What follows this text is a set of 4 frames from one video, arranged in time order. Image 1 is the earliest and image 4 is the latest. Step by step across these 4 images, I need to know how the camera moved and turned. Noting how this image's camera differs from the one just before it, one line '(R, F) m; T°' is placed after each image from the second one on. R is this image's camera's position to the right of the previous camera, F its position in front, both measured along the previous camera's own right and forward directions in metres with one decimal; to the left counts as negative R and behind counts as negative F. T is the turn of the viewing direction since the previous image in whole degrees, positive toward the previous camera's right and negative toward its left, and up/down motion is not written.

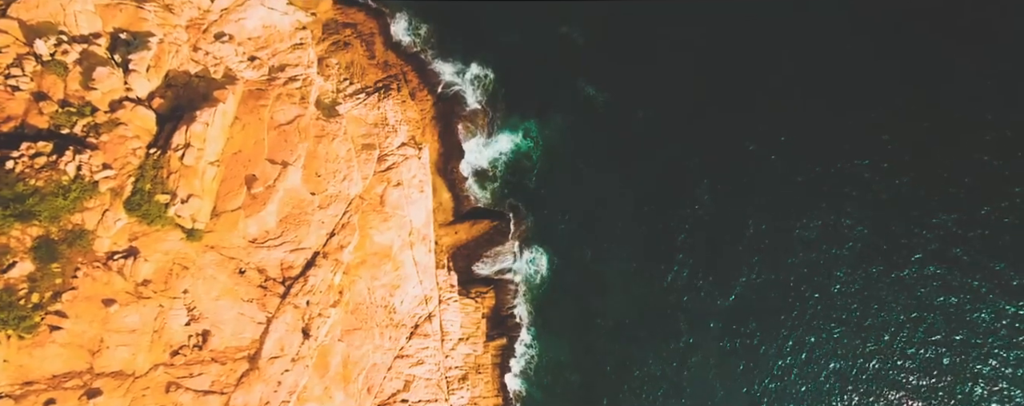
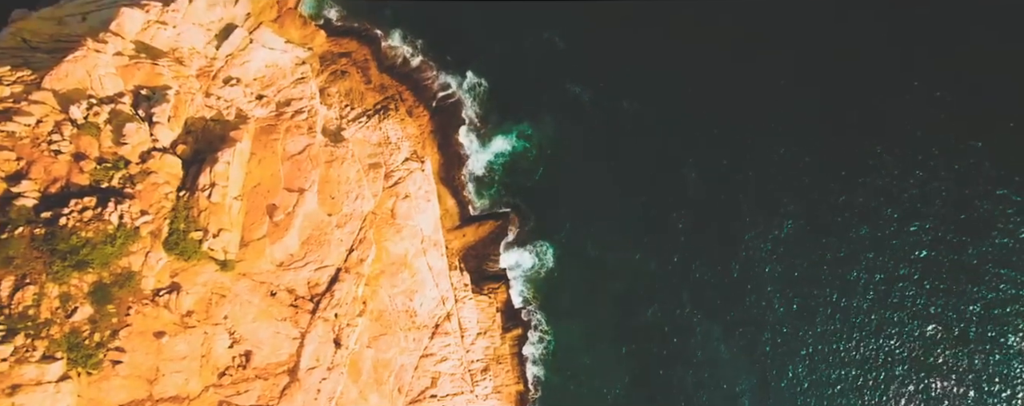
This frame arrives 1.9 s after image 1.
(+0.4, -3.0) m; -1°
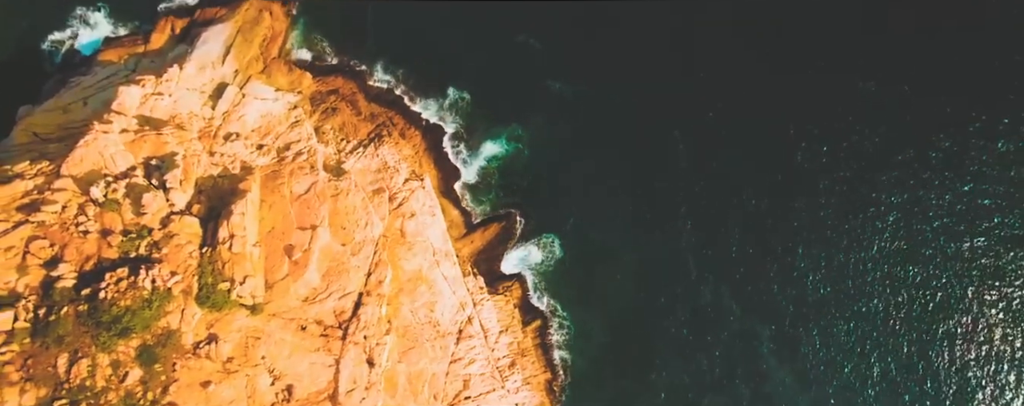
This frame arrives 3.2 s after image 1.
(+1.3, -2.0) m; -2°
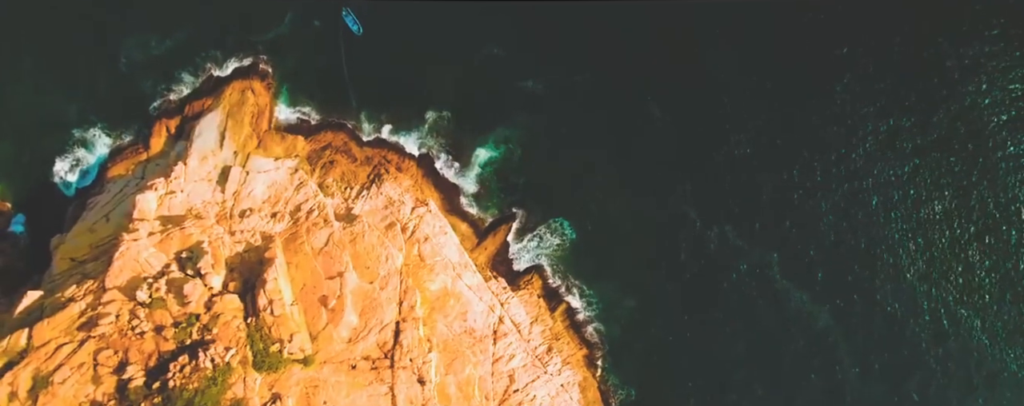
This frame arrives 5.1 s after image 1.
(+2.0, -2.7) m; -3°
